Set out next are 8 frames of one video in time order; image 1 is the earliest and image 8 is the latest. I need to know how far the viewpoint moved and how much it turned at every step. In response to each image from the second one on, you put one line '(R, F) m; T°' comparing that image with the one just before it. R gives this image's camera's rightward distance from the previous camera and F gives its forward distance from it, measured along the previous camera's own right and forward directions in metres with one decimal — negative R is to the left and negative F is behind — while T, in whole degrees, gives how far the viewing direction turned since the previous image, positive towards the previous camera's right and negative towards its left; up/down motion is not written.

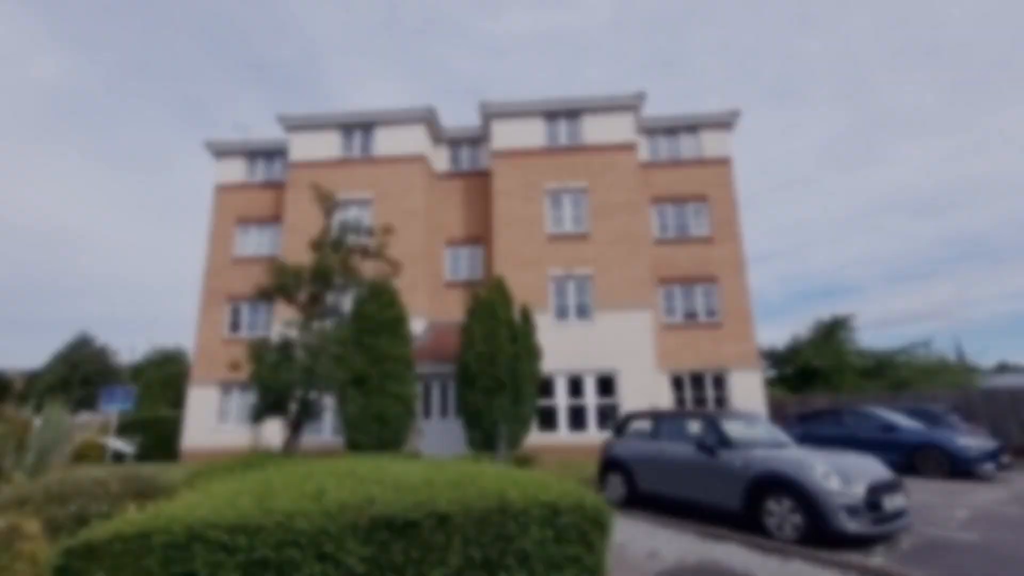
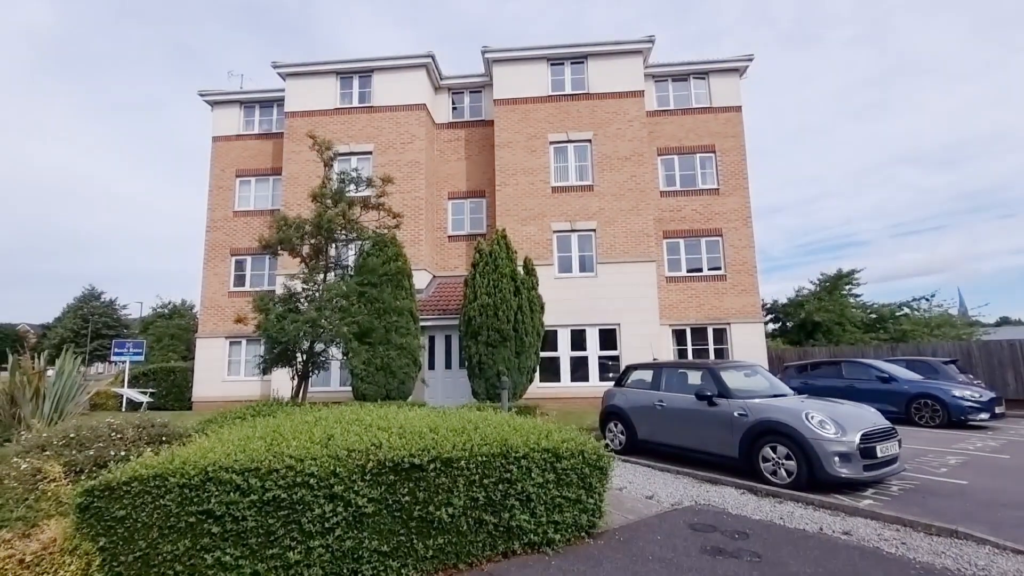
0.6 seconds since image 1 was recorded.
(0.0, 0.0) m; 0°
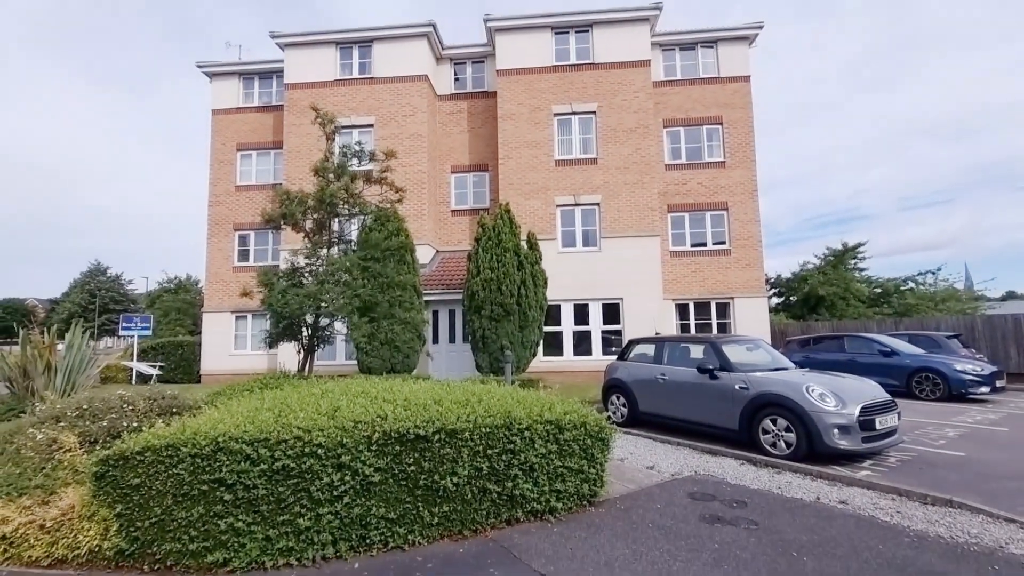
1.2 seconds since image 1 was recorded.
(0.0, 0.0) m; 0°
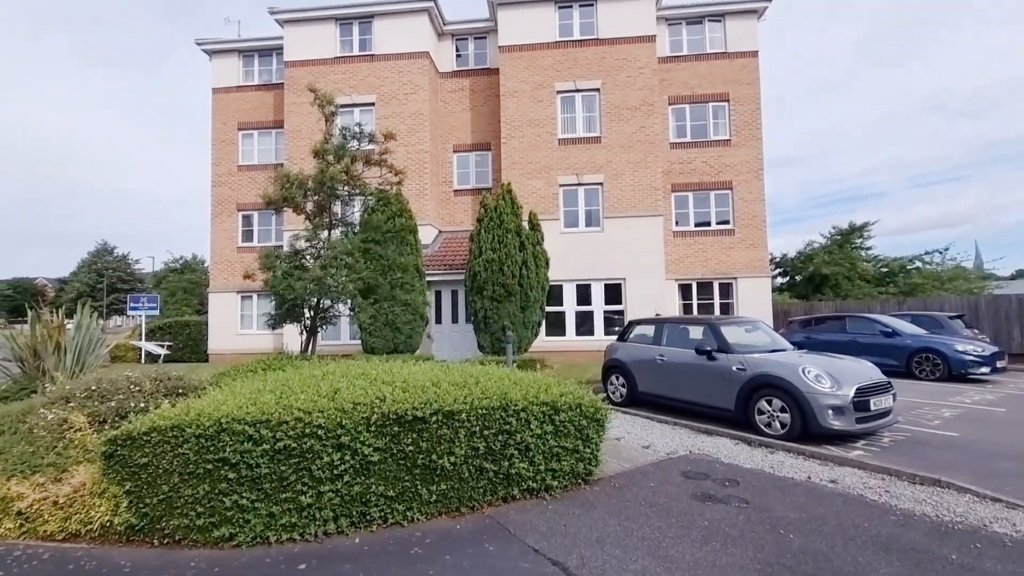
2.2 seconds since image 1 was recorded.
(+0.1, 0.0) m; -1°
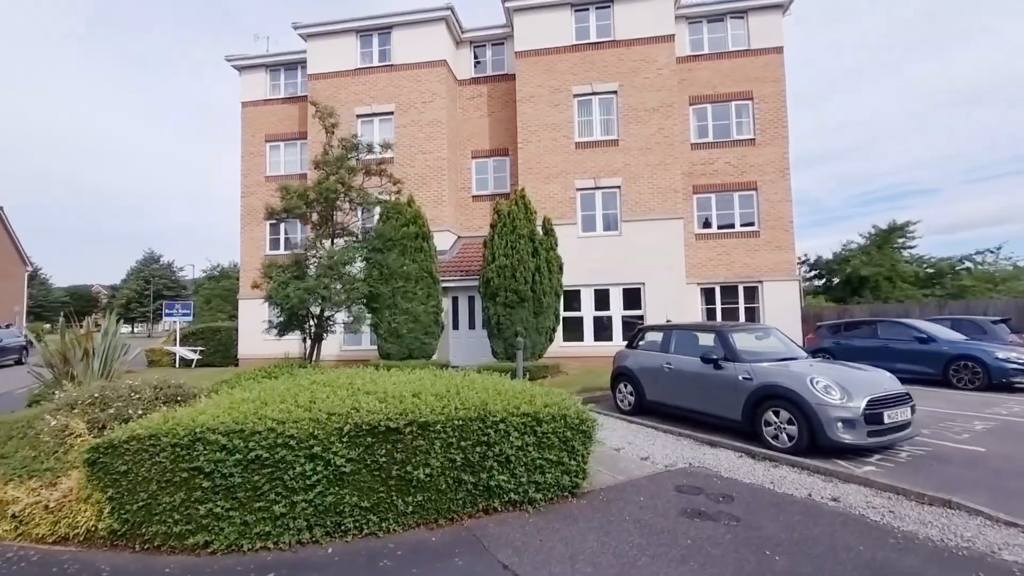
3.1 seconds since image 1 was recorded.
(+0.5, +0.1) m; -4°
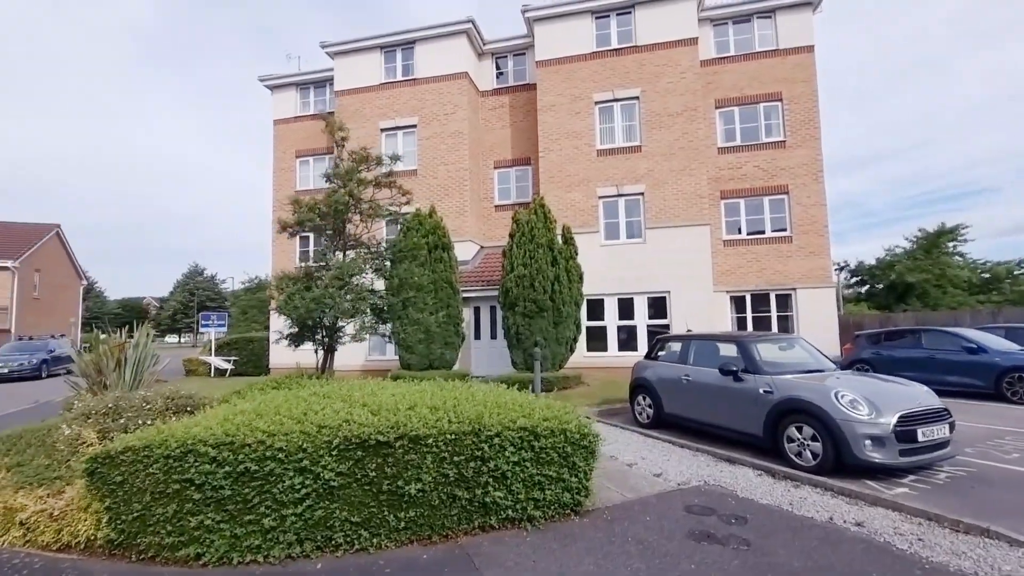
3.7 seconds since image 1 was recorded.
(+0.4, +0.1) m; -4°
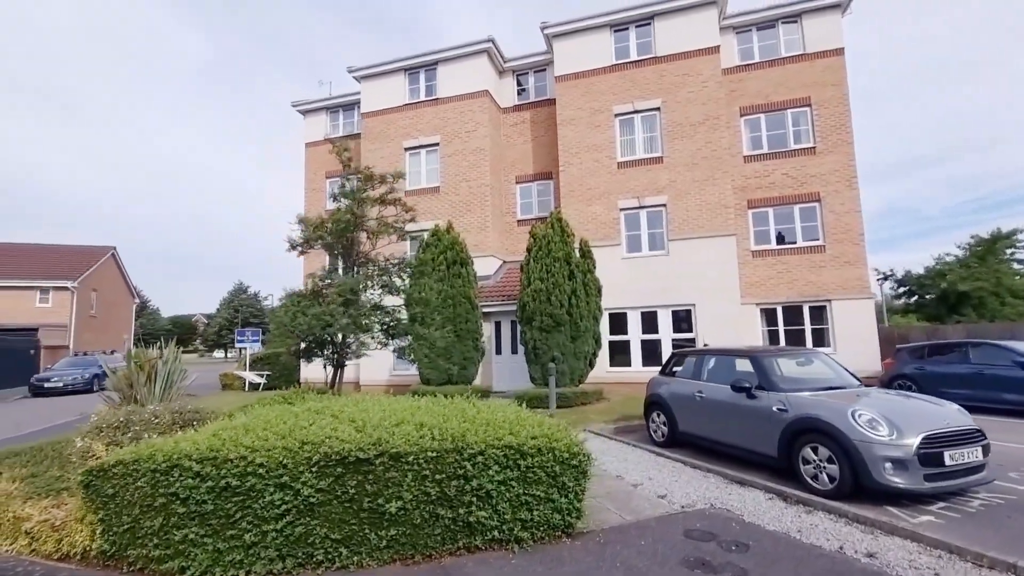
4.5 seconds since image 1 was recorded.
(+0.5, +0.1) m; -4°
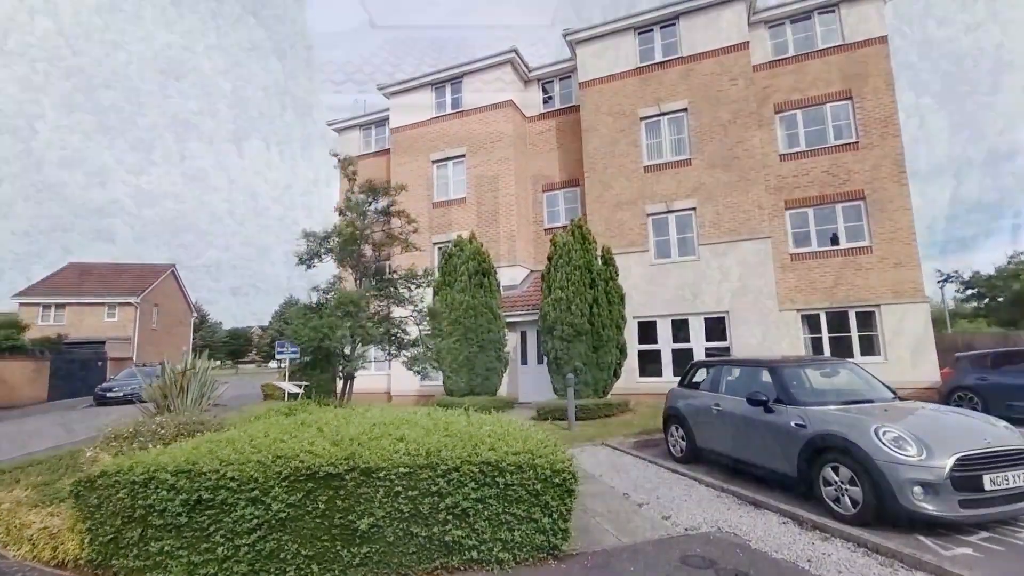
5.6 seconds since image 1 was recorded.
(+0.6, +0.2) m; -5°
